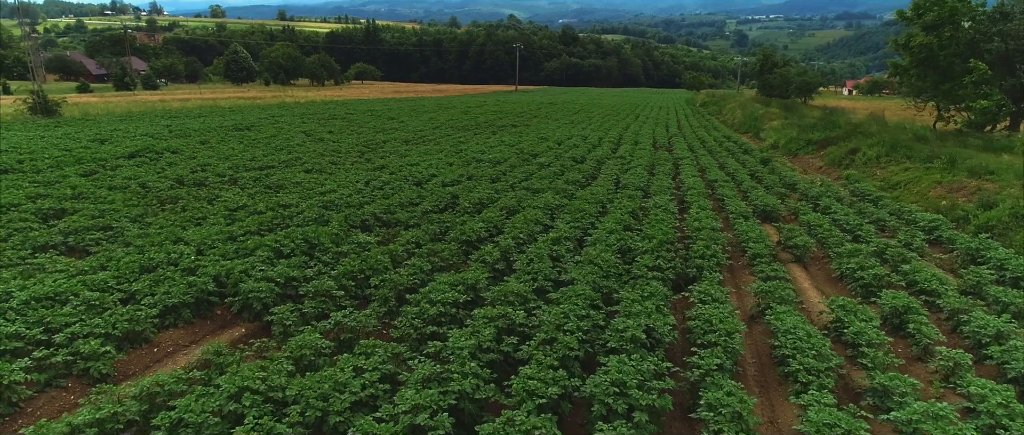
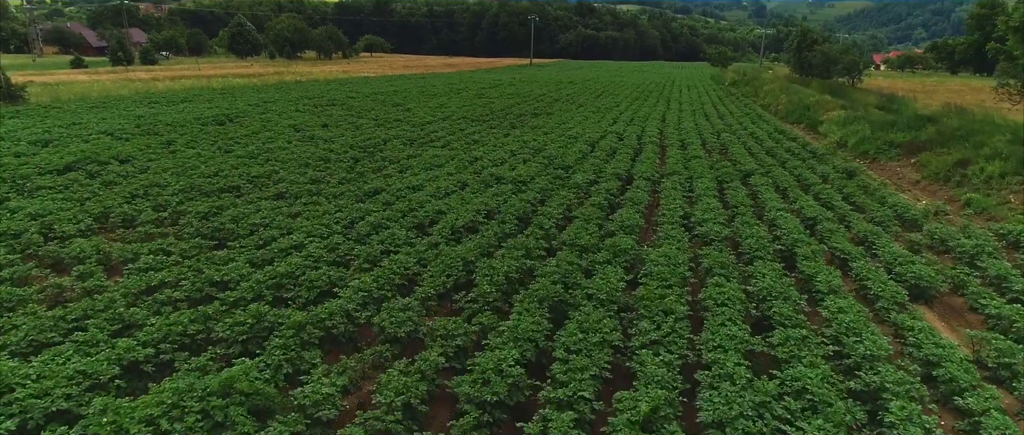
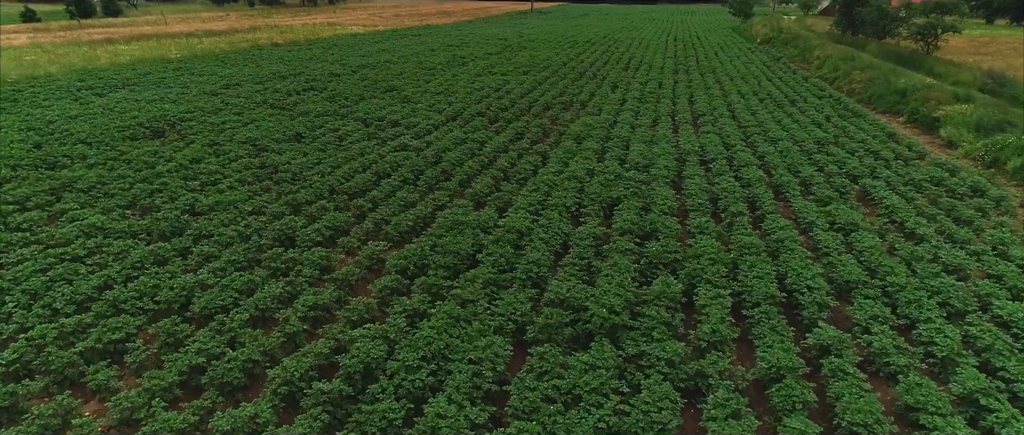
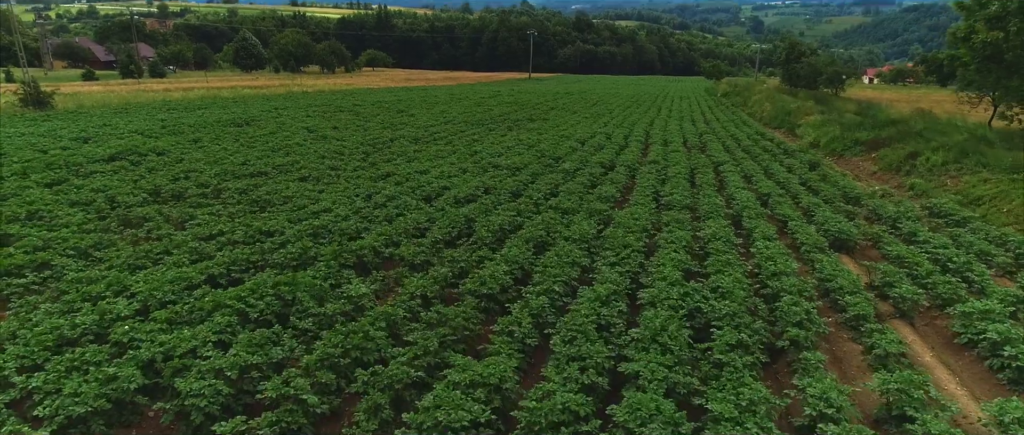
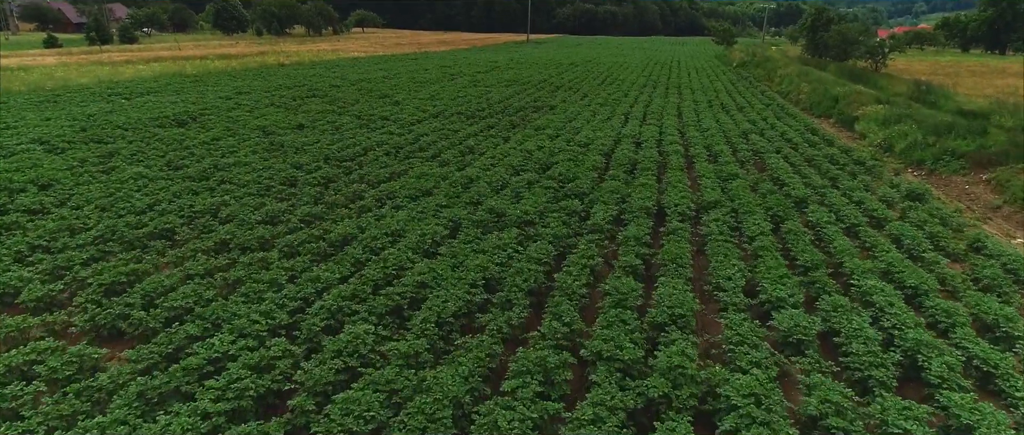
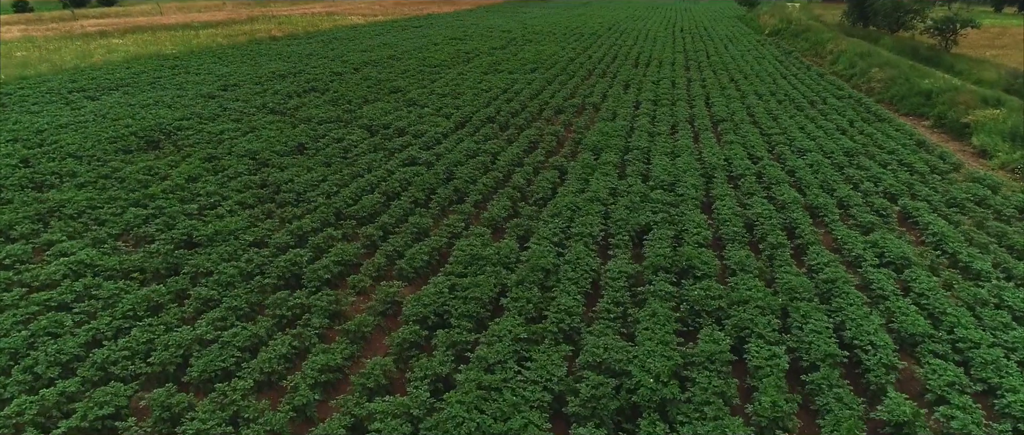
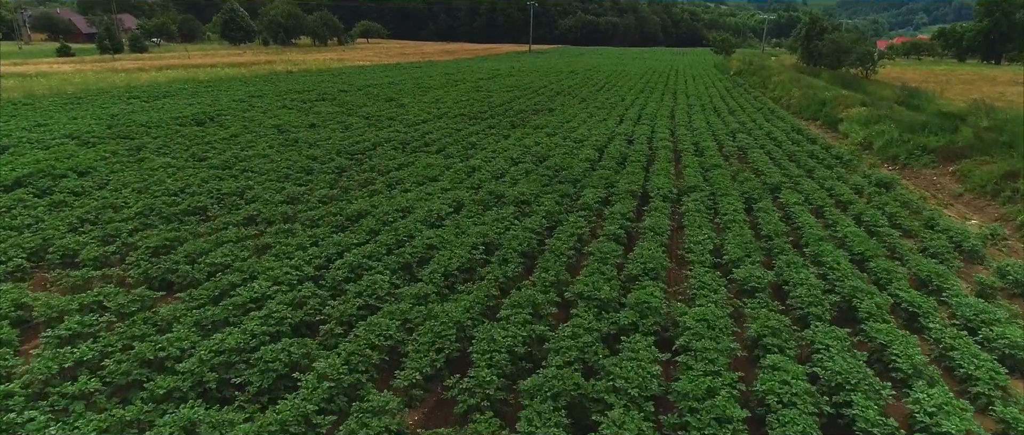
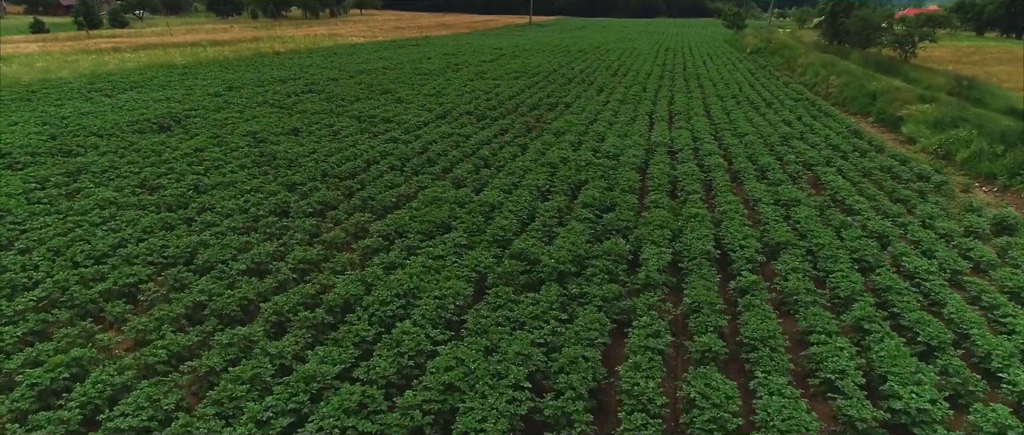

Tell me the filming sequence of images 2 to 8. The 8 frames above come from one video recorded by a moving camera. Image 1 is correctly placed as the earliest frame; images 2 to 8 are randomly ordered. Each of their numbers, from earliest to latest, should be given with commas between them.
4, 2, 7, 5, 8, 3, 6
